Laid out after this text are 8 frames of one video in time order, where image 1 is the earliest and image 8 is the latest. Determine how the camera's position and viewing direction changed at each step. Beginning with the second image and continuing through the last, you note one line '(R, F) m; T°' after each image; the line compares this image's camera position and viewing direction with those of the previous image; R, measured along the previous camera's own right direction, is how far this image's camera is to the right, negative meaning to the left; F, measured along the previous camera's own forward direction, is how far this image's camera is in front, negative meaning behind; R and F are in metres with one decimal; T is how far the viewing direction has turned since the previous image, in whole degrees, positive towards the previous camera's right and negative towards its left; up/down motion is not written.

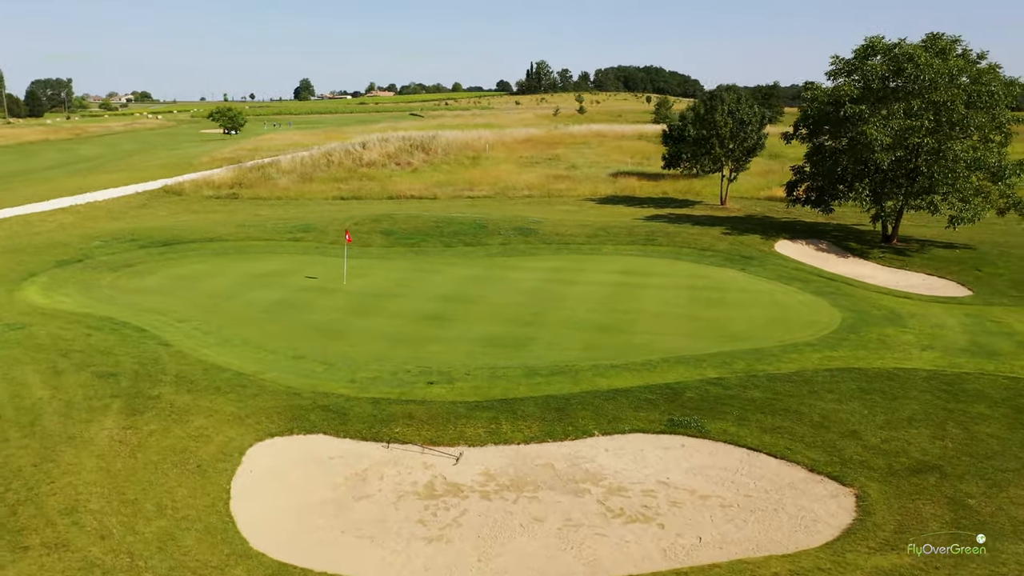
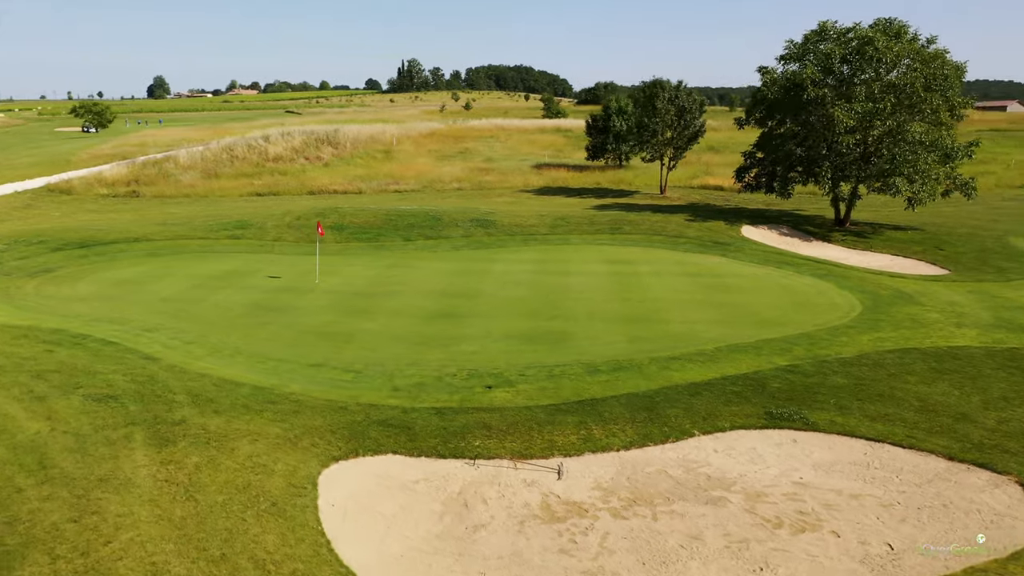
(-2.9, +1.9) m; +9°
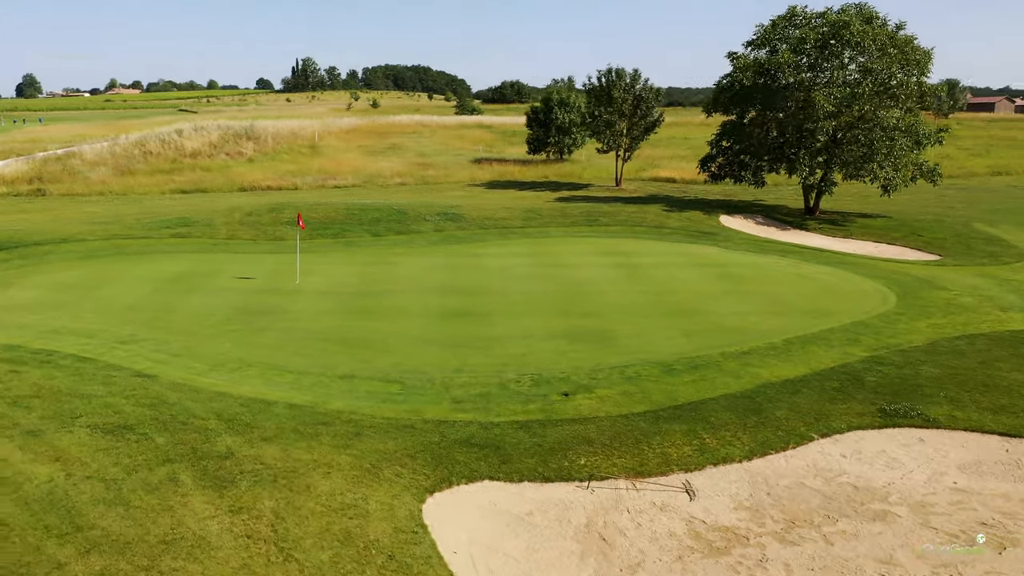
(-2.3, +1.9) m; +7°
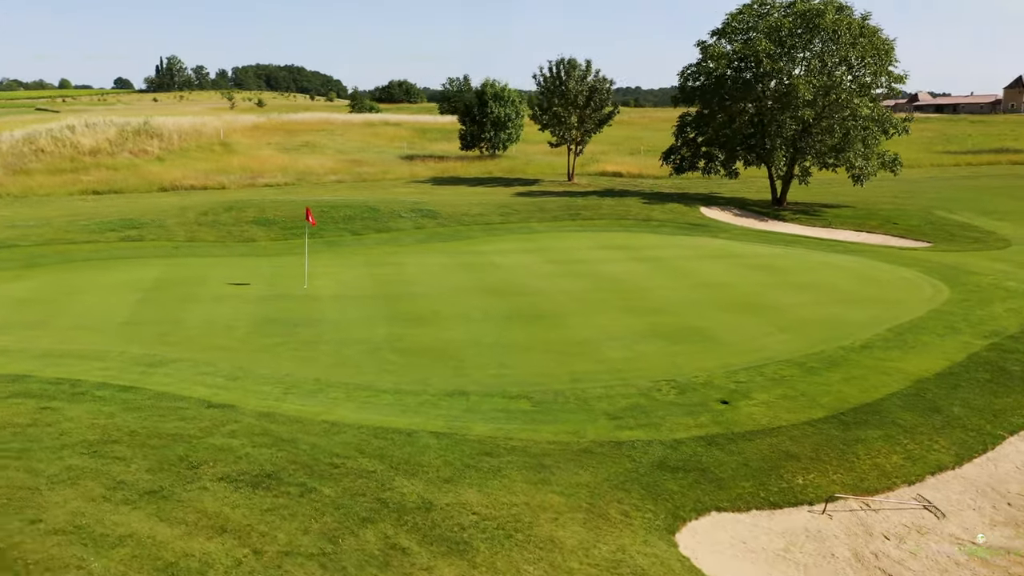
(-3.0, +1.8) m; +8°
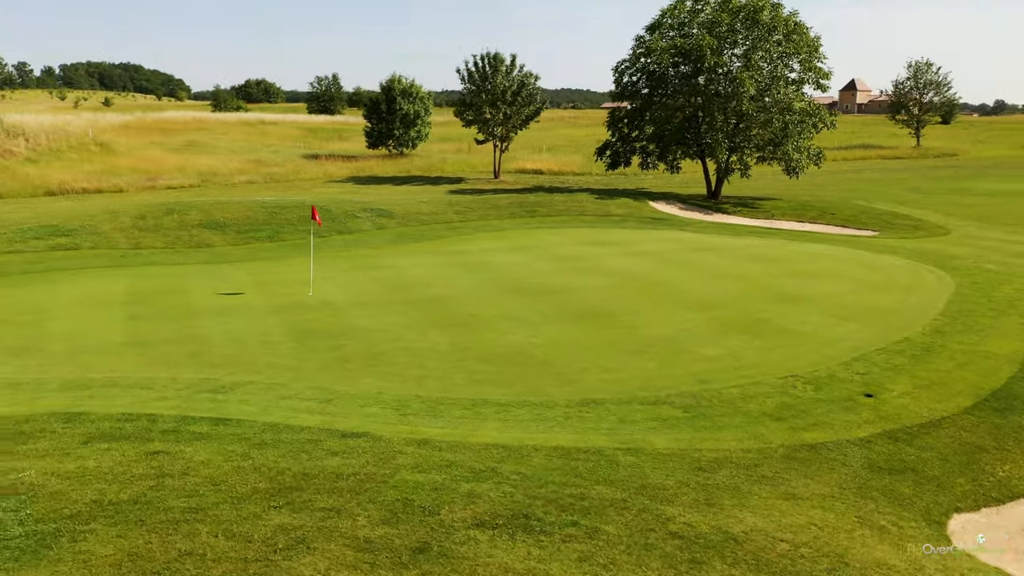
(-2.9, +1.2) m; +10°
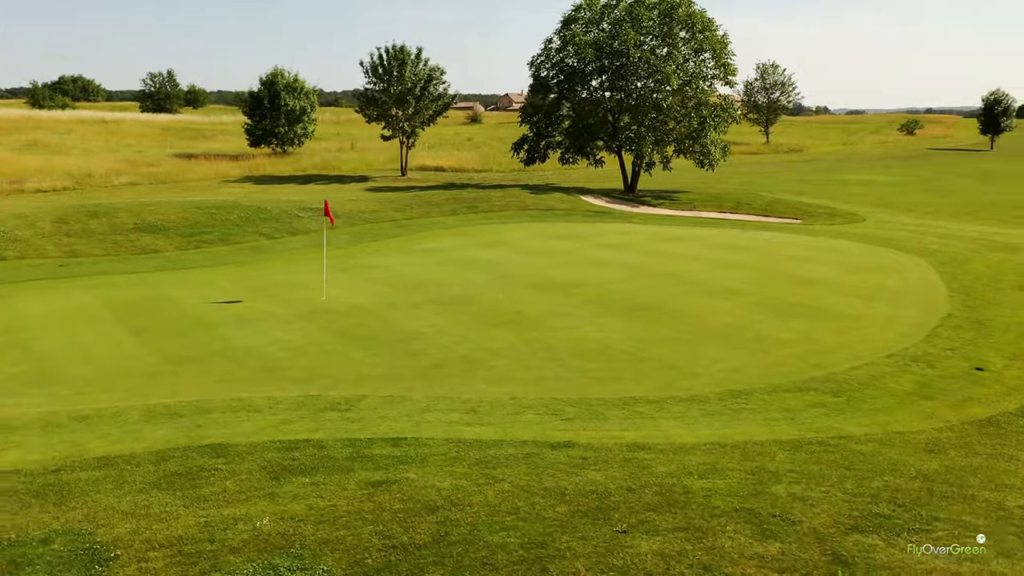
(-3.0, +1.0) m; +11°
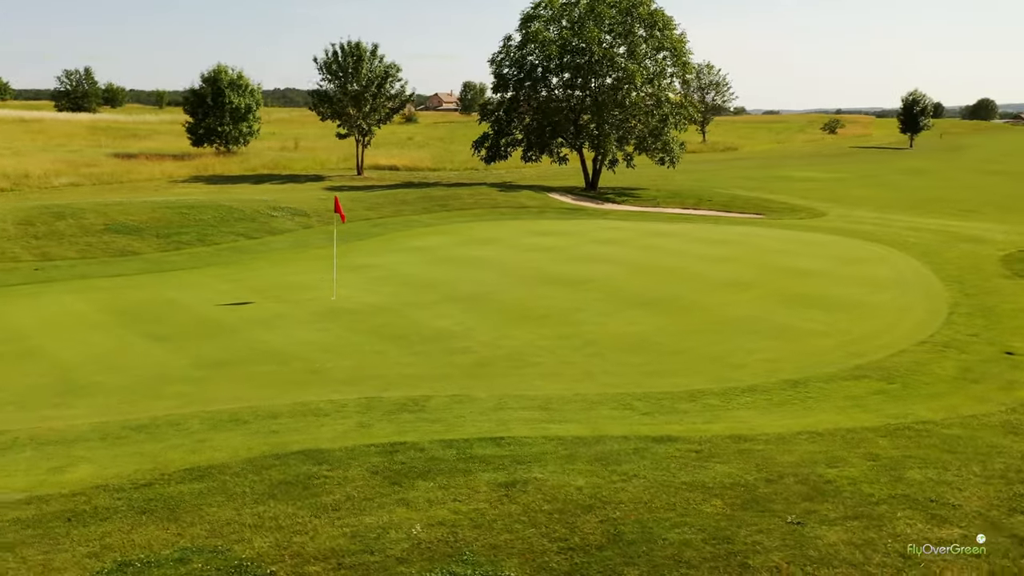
(-1.3, +0.2) m; +5°
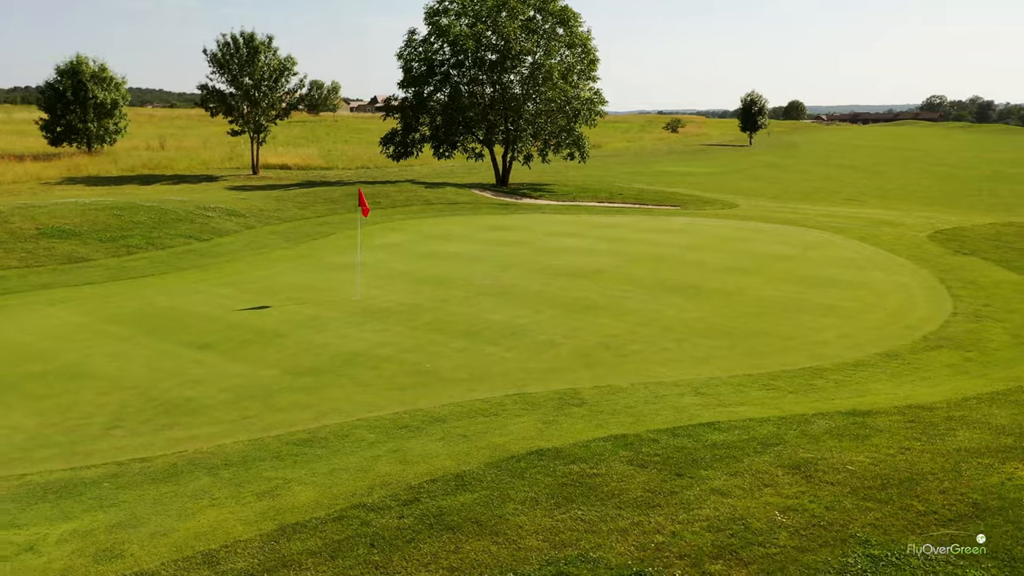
(-2.7, +0.6) m; +11°
